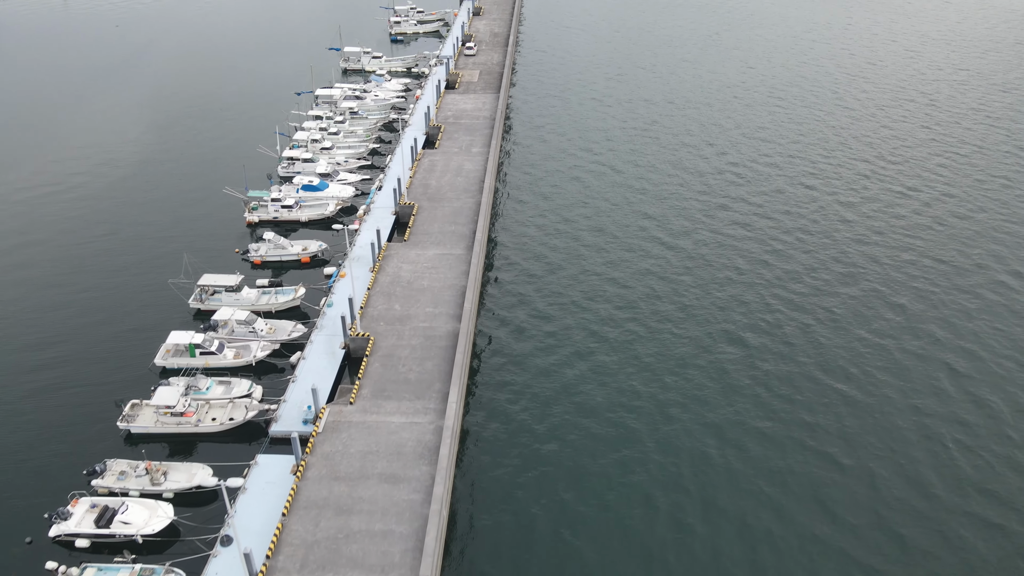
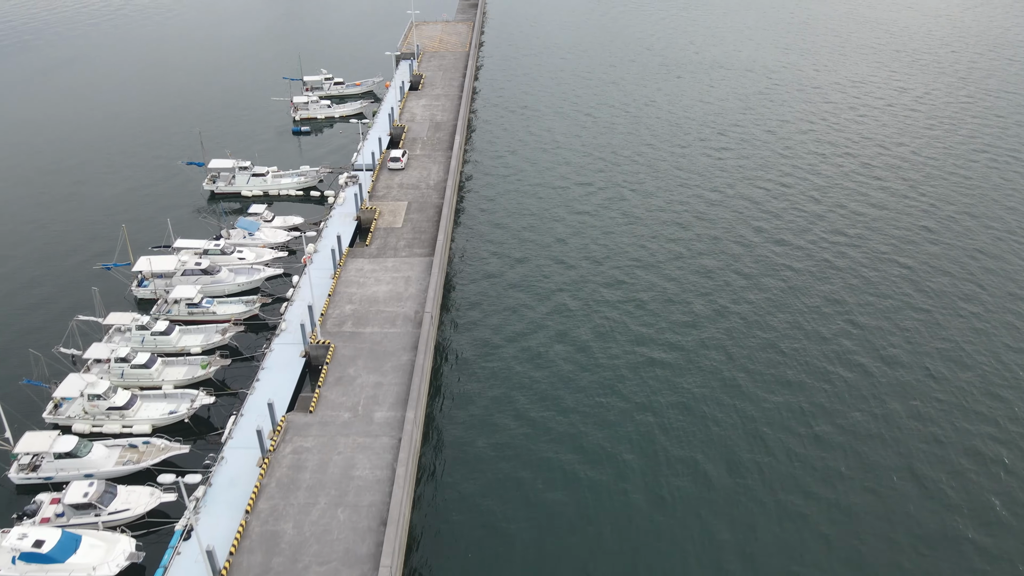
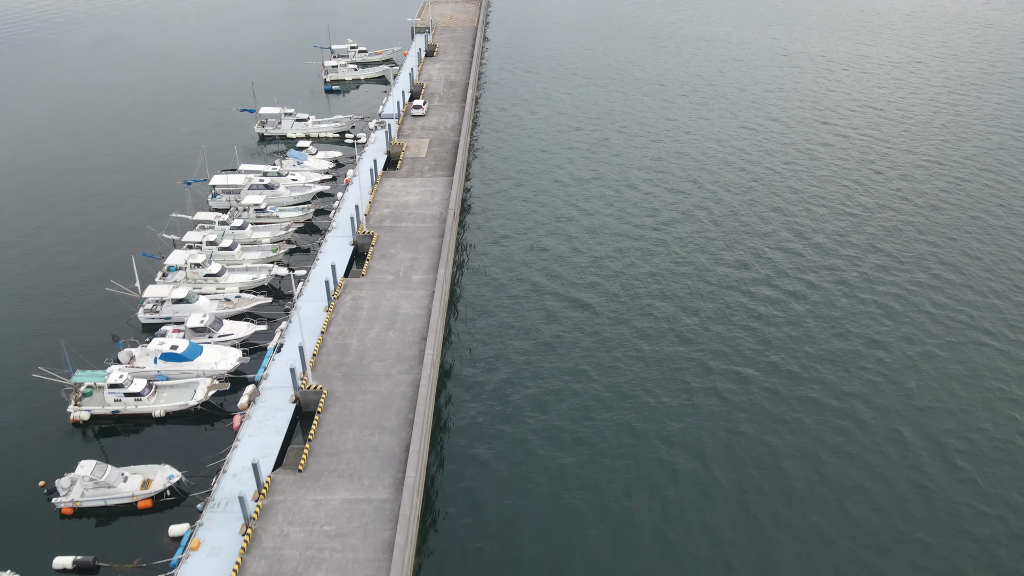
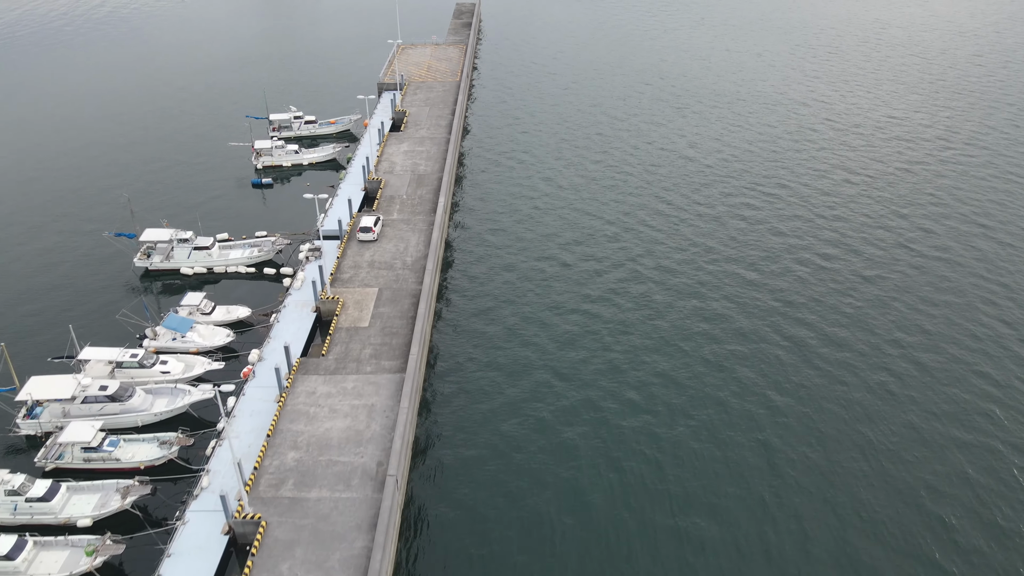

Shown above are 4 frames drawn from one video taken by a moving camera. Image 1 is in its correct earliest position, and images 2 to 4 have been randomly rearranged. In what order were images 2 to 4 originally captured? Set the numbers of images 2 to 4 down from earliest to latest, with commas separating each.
3, 2, 4
